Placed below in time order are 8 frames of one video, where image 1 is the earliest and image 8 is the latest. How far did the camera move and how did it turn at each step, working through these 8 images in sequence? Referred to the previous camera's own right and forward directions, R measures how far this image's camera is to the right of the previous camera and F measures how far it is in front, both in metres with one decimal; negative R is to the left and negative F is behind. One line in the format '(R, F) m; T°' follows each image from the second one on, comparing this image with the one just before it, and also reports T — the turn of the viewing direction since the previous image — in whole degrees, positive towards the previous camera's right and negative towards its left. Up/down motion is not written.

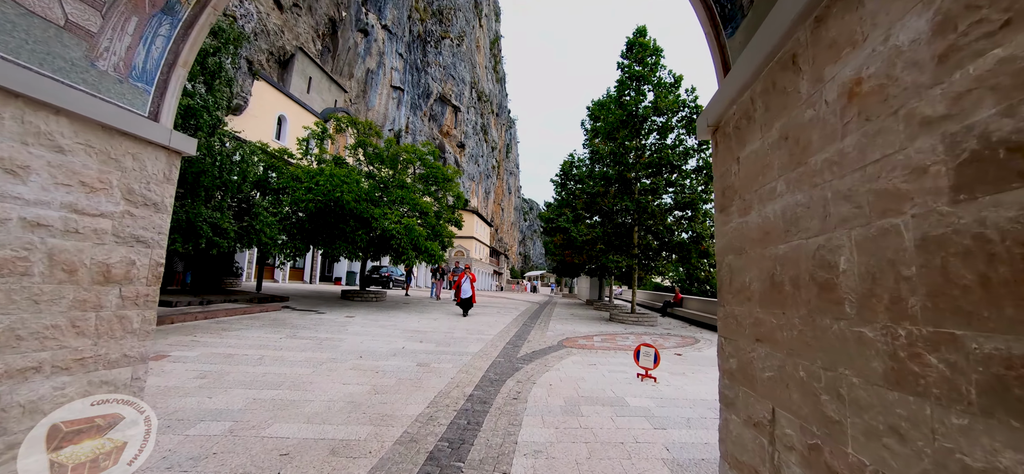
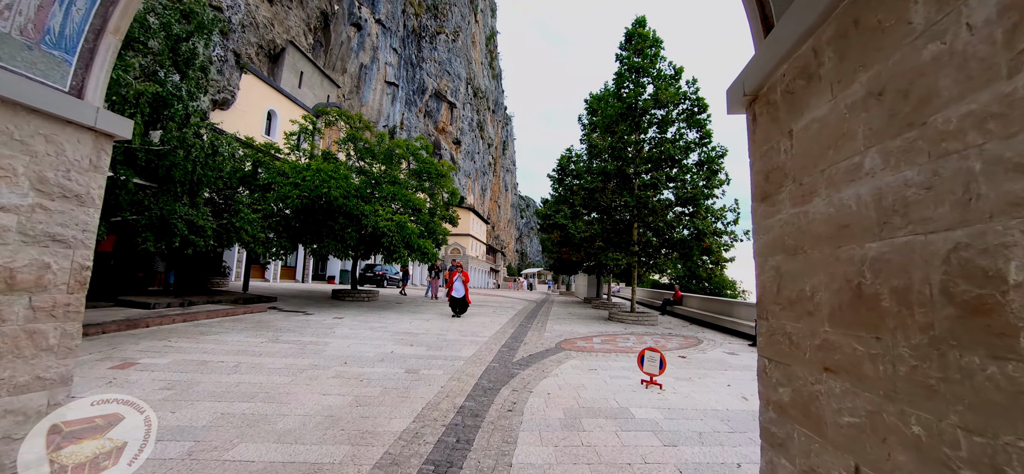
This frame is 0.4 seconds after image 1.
(0.0, +0.4) m; 0°
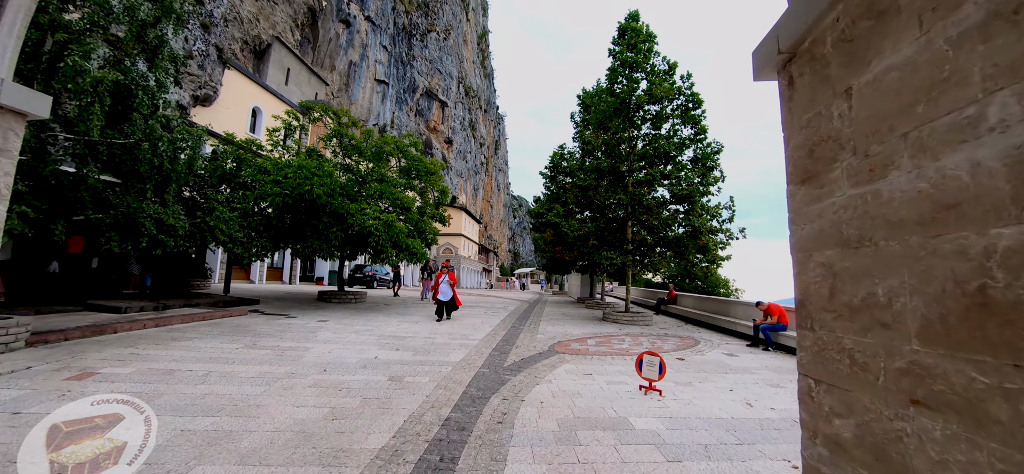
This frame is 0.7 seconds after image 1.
(0.0, +0.4) m; +1°
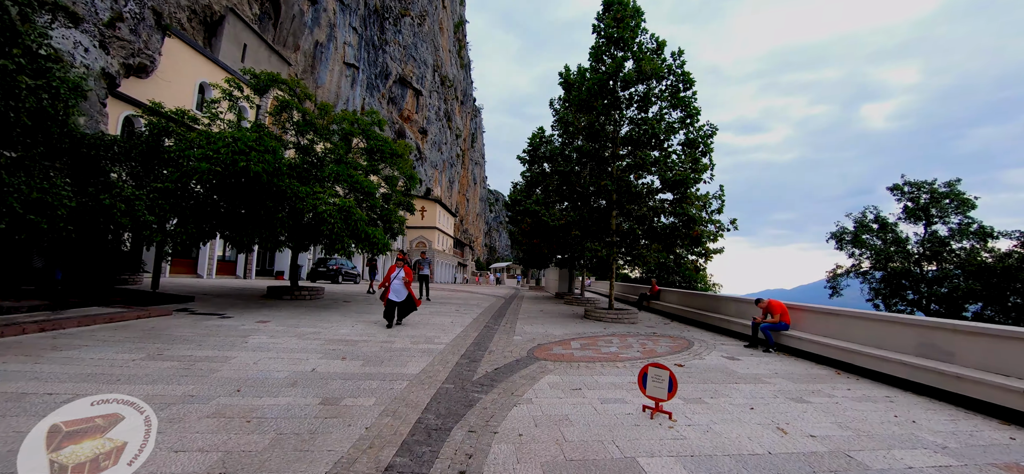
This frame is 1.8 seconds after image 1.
(+0.1, +1.2) m; +3°
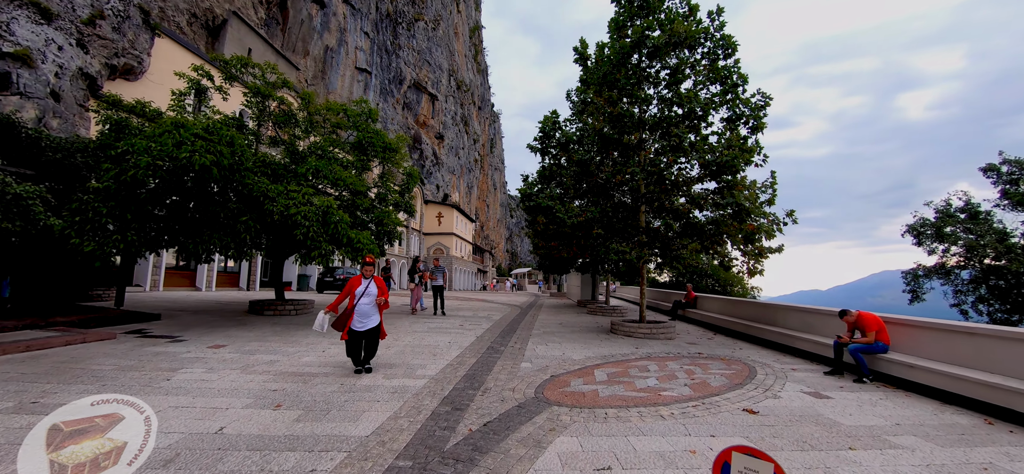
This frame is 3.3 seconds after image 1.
(+0.3, +1.8) m; -3°
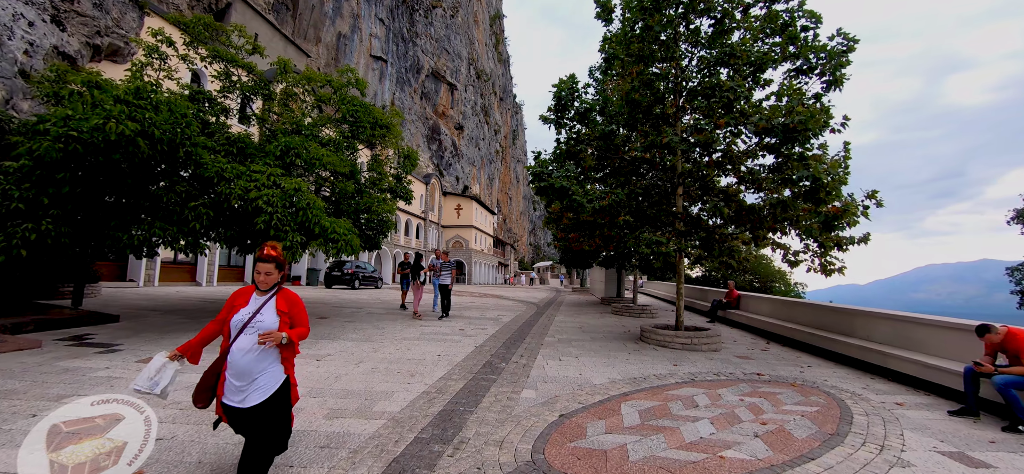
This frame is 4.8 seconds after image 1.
(+0.3, +1.7) m; -3°
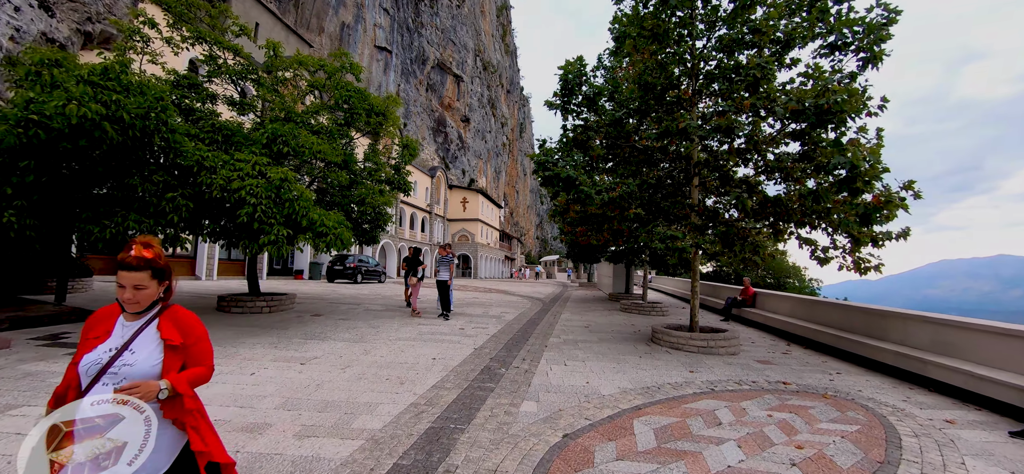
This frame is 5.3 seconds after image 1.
(+0.1, +0.5) m; -1°
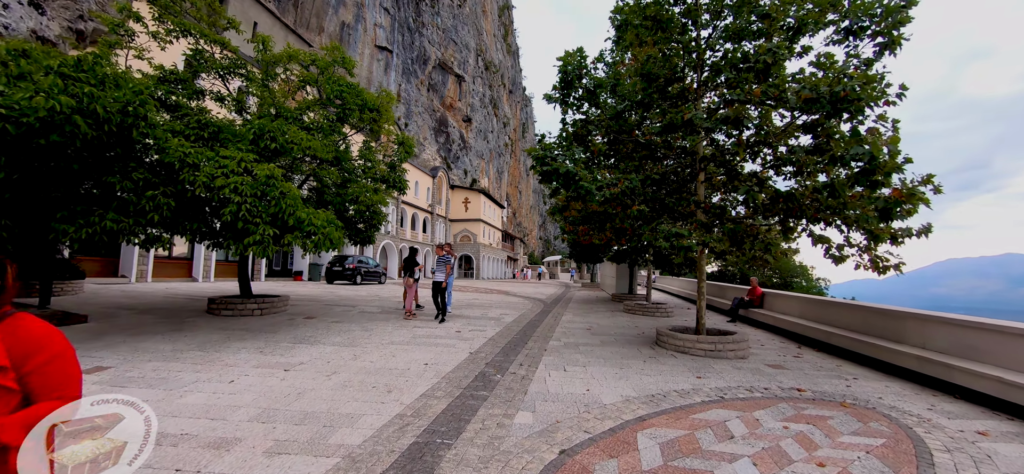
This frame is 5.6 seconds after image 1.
(+0.1, +0.3) m; 0°
